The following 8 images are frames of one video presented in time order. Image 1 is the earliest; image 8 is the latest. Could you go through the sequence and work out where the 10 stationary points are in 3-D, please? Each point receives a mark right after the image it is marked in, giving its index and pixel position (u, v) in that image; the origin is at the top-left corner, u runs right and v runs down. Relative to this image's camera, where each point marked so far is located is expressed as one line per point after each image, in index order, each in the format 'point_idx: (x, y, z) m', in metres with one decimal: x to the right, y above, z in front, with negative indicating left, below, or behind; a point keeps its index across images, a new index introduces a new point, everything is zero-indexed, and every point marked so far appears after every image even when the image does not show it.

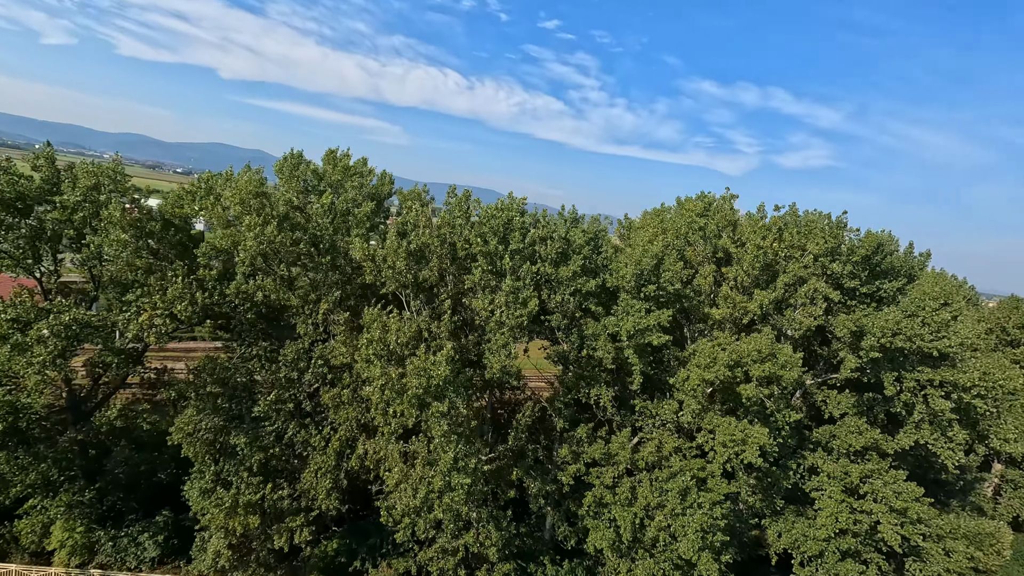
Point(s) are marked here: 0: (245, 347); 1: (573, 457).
0: (-5.2, -1.1, +8.7) m
1: (+1.2, -3.1, +8.1) m
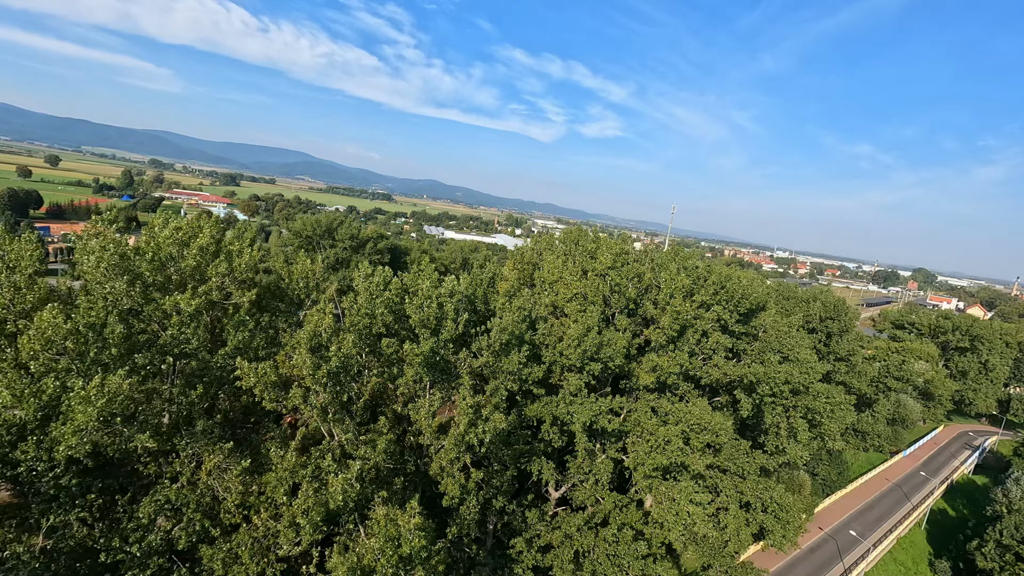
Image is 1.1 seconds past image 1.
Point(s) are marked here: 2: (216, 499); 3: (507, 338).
0: (-6.0, -3.1, +5.9) m
1: (+0.3, -4.5, +7.8) m
2: (-4.1, -2.9, +6.1) m
3: (-0.1, -0.8, +7.4) m
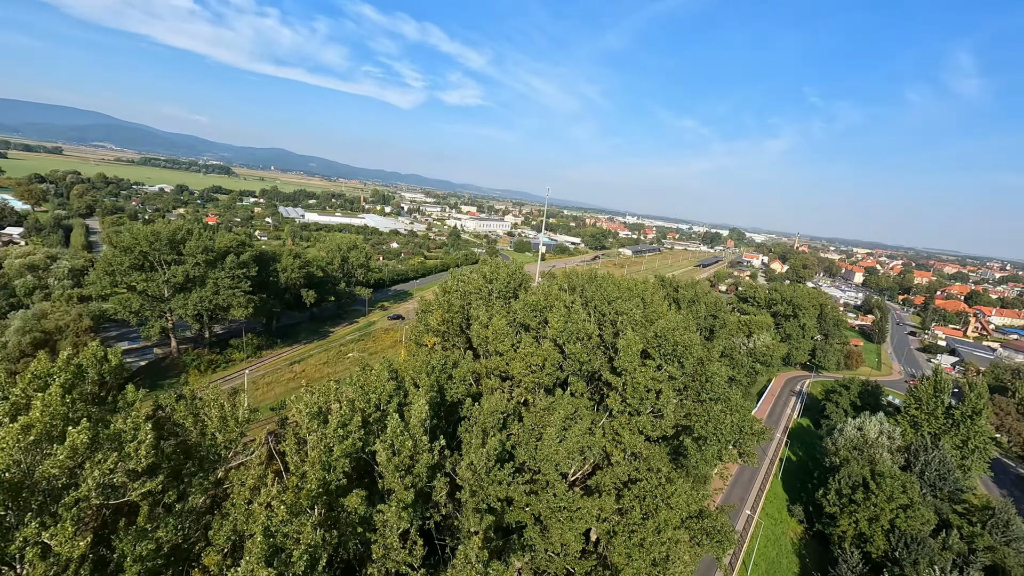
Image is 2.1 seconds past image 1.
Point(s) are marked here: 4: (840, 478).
0: (-5.5, -5.2, +3.7) m
1: (+0.1, -6.1, +7.3) m
2: (-3.7, -4.9, +4.4) m
3: (-0.4, -2.5, +6.6) m
4: (+13.6, -8.0, +18.4) m
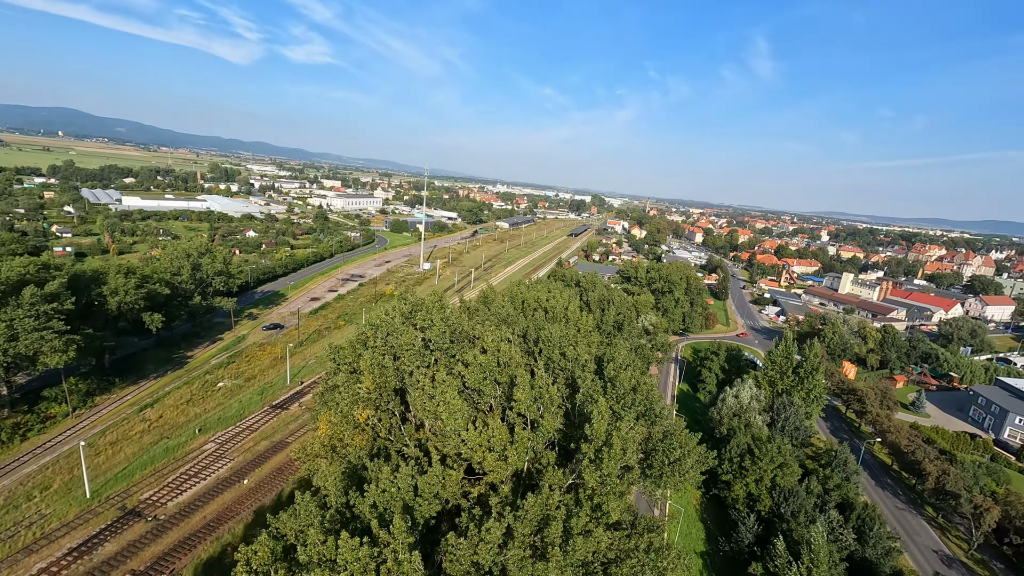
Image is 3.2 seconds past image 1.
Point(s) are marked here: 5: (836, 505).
0: (-4.1, -7.4, +1.6) m
1: (+0.3, -7.6, +6.7) m
2: (-2.6, -6.9, +2.7) m
3: (-0.2, -4.0, +5.6) m
4: (+10.4, -7.7, +21.1) m
5: (+14.2, -9.5, +19.3) m
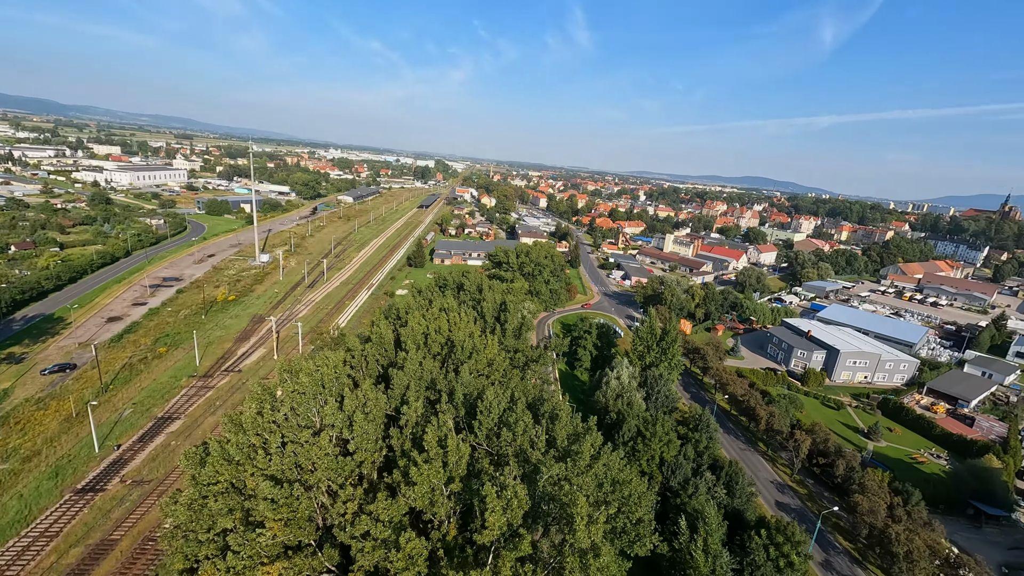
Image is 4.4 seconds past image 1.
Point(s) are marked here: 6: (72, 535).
0: (-1.7, -9.8, -0.4) m
1: (+0.9, -9.2, +5.9) m
2: (-0.7, -9.1, +1.1) m
3: (+0.5, -5.8, +4.4) m
4: (+5.6, -7.4, +22.6) m
5: (+9.9, -9.0, +22.4) m
6: (-16.8, -9.4, +17.0) m
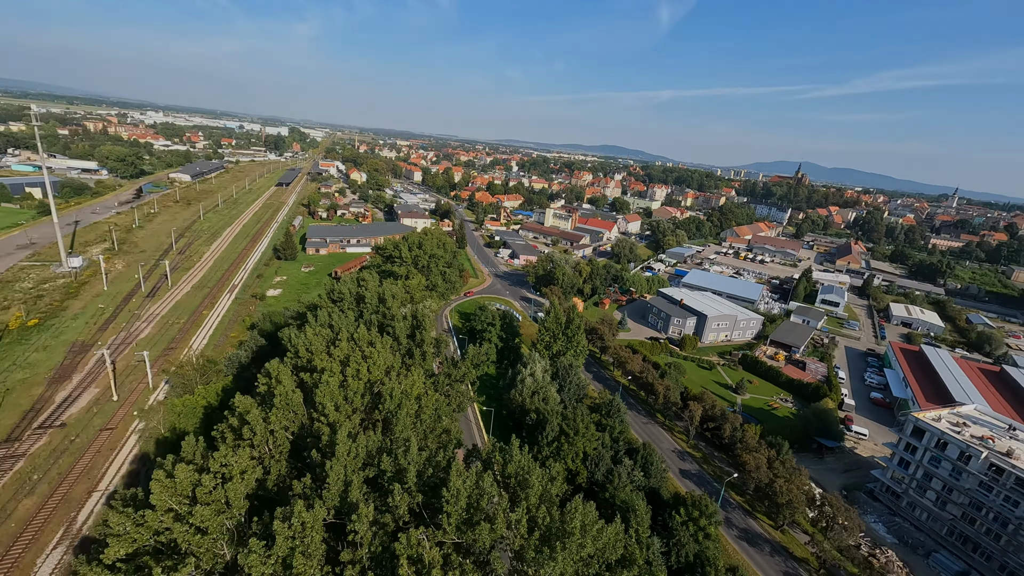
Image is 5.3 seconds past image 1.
0: (+1.0, -11.7, -1.2) m
1: (+1.8, -10.5, +5.4) m
2: (+1.6, -10.8, +0.4) m
3: (+1.6, -7.3, +3.6) m
4: (+1.7, -7.4, +22.6) m
5: (+6.0, -8.6, +23.6) m
6: (-18.2, -11.6, +11.4) m
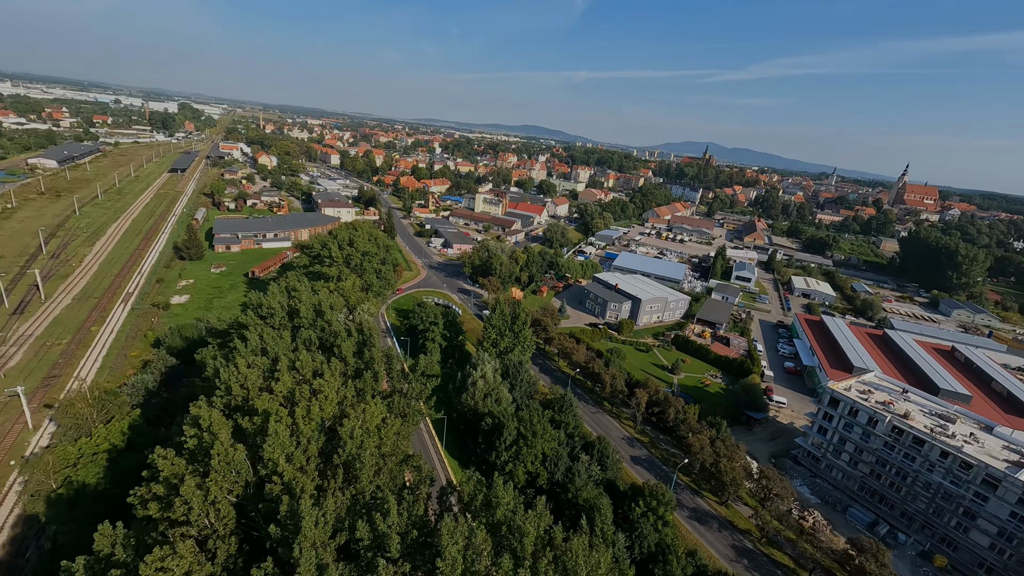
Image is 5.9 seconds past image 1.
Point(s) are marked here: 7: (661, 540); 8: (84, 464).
0: (+2.9, -12.7, -1.3) m
1: (+2.5, -11.3, +5.3) m
2: (+3.1, -11.7, +0.4) m
3: (+2.5, -8.1, +3.3) m
4: (-0.4, -7.5, +22.2) m
5: (+3.7, -8.5, +23.9) m
6: (-18.1, -13.0, +8.1) m
7: (+6.4, -10.9, +19.2) m
8: (-16.5, -6.8, +17.2) m
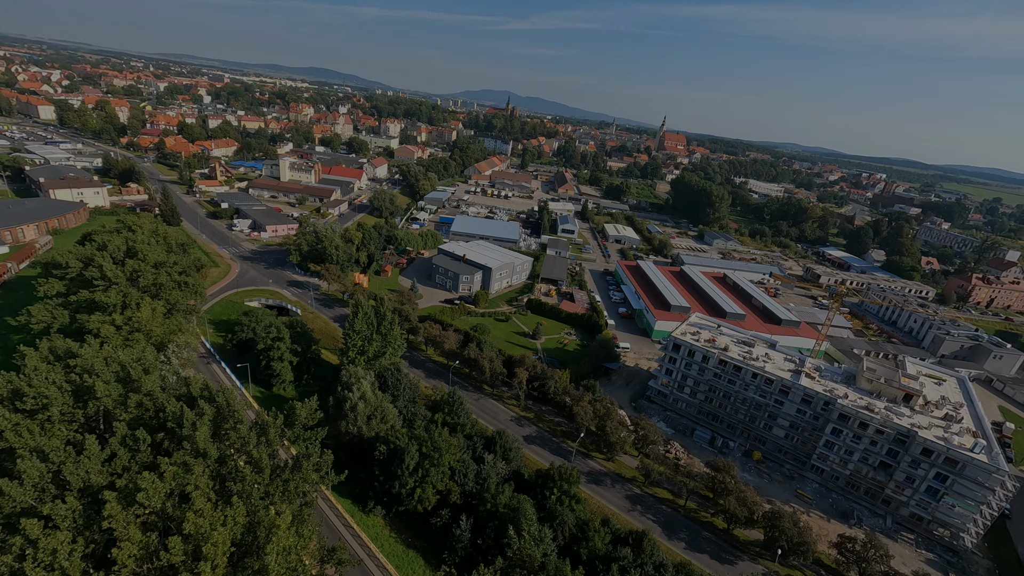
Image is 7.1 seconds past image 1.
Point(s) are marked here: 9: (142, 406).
0: (+7.9, -14.3, +0.4) m
1: (+4.8, -12.5, +6.1) m
2: (+7.3, -13.2, +1.9) m
3: (+5.2, -9.5, +3.9) m
4: (-4.8, -8.0, +20.0) m
5: (-1.6, -8.2, +23.3) m
6: (-15.0, -17.1, +1.2) m
7: (+3.0, -10.5, +20.3) m
8: (-17.7, -10.0, +9.3) m
9: (-11.5, -3.6, +13.7) m
